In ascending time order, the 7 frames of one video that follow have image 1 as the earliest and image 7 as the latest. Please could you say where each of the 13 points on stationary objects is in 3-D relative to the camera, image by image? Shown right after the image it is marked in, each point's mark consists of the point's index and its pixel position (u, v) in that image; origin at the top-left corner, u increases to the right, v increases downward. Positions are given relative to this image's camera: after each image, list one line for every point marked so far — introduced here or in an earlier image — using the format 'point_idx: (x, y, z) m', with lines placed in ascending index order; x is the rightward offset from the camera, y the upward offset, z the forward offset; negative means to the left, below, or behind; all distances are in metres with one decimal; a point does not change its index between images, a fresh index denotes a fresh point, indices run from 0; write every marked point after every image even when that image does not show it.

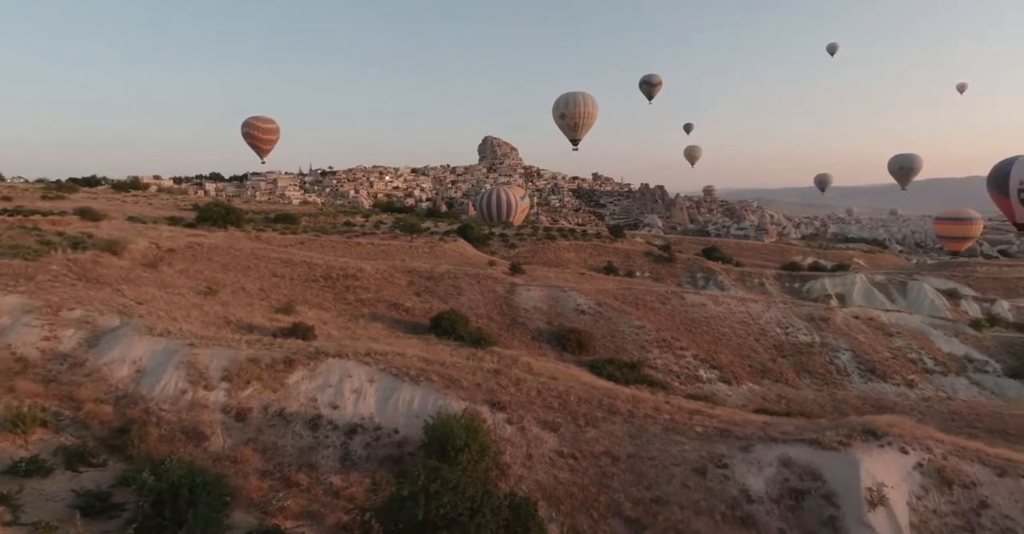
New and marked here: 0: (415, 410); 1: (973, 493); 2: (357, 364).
0: (-2.1, -3.2, +14.0) m
1: (+9.0, -4.4, +12.3) m
2: (-3.7, -2.3, +15.2) m
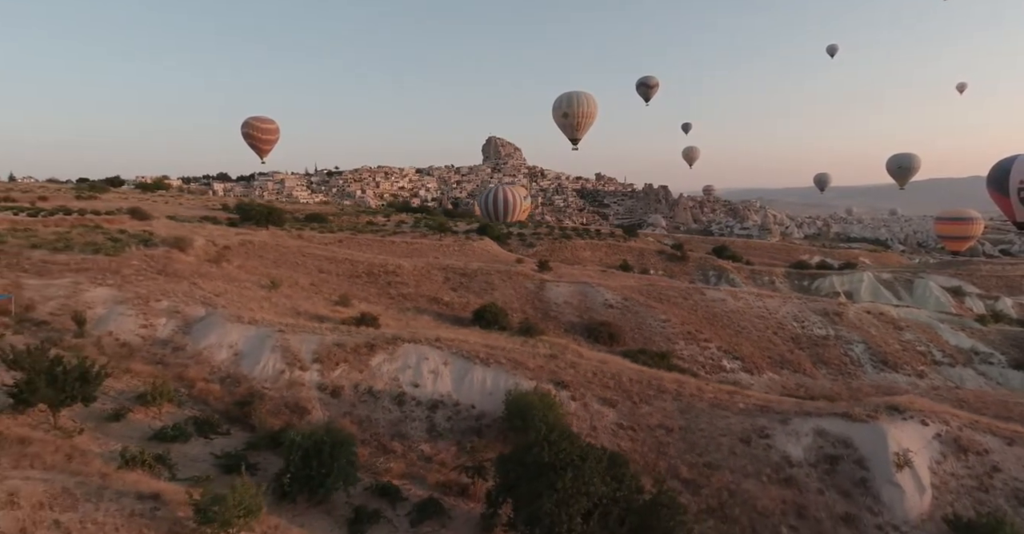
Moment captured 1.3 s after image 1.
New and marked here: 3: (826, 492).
0: (-0.5, -3.0, +15.7) m
1: (+10.5, -4.3, +14.0) m
2: (-2.2, -2.2, +16.9) m
3: (+6.6, -4.7, +13.3) m
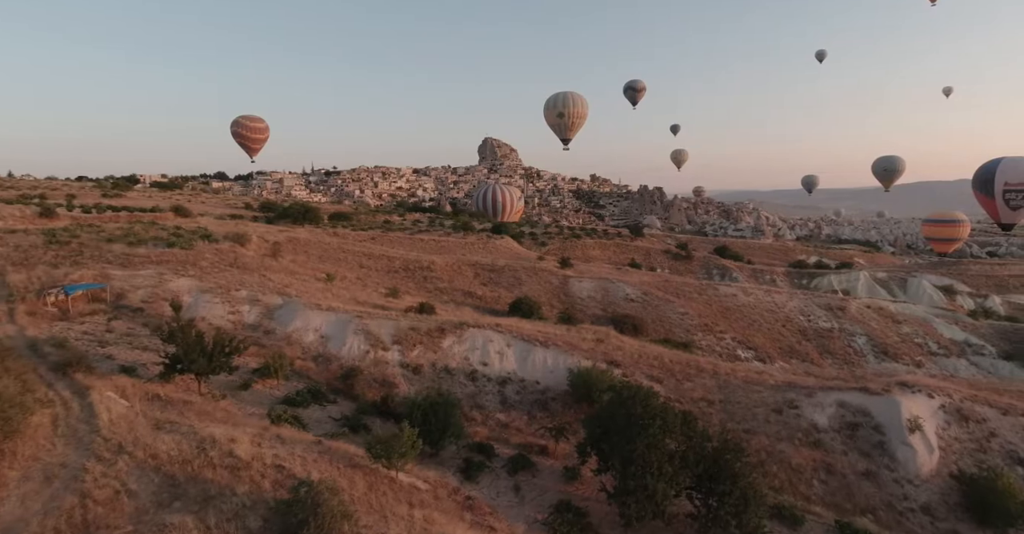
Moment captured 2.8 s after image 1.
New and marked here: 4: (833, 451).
0: (+1.1, -2.8, +17.8) m
1: (+12.2, -4.1, +16.3) m
2: (-0.5, -2.0, +19.0) m
3: (+8.2, -4.5, +15.5) m
4: (+7.8, -4.5, +15.5) m
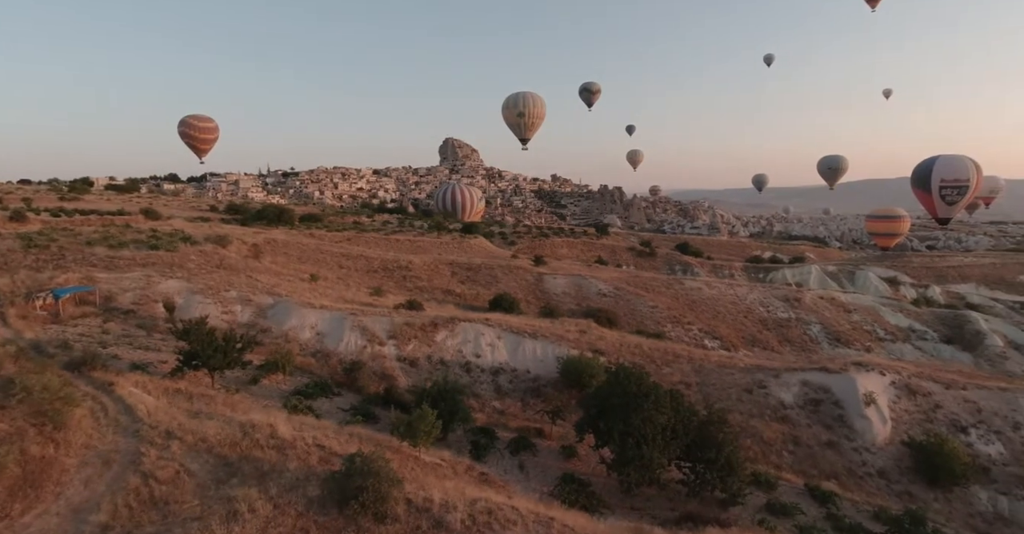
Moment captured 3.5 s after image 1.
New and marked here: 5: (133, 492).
0: (+0.8, -2.7, +18.8) m
1: (+12.0, -3.8, +18.1) m
2: (-0.9, -1.9, +19.9) m
3: (+8.1, -4.3, +17.0) m
4: (+7.7, -4.3, +17.0) m
5: (-4.8, -2.8, +7.9) m
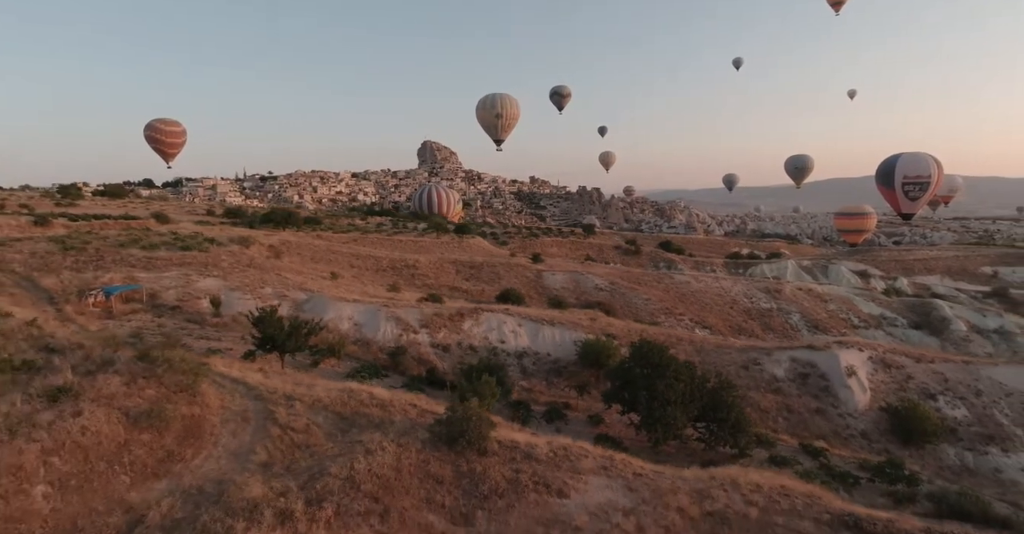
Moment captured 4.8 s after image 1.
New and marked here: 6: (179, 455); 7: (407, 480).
0: (+1.5, -2.5, +20.9) m
1: (+12.7, -3.4, +20.5) m
2: (-0.2, -1.7, +21.9) m
3: (+8.9, -4.0, +19.3) m
4: (+8.5, -4.0, +19.3) m
5: (-3.6, -2.6, +9.7) m
6: (-4.7, -2.7, +8.9) m
7: (-1.5, -3.0, +8.9) m
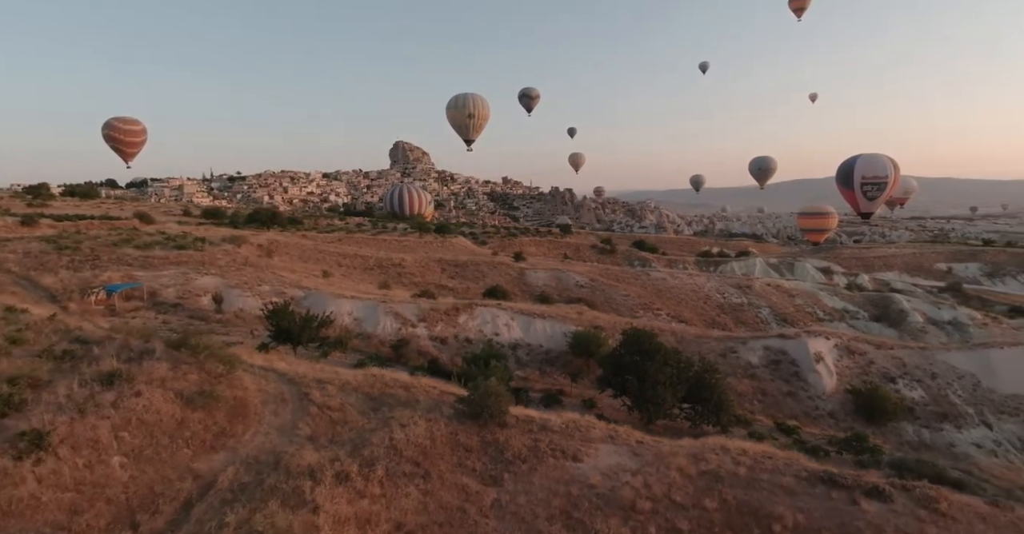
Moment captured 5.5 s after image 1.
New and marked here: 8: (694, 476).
0: (+1.3, -2.3, +22.1) m
1: (+12.5, -3.2, +22.3) m
2: (-0.5, -1.5, +23.0) m
3: (+8.8, -3.8, +20.9) m
4: (+8.4, -3.8, +20.8) m
5: (-3.3, -2.5, +10.7) m
6: (-4.4, -2.6, +9.8) m
7: (-1.1, -2.9, +9.9) m
8: (+3.0, -3.5, +10.4) m
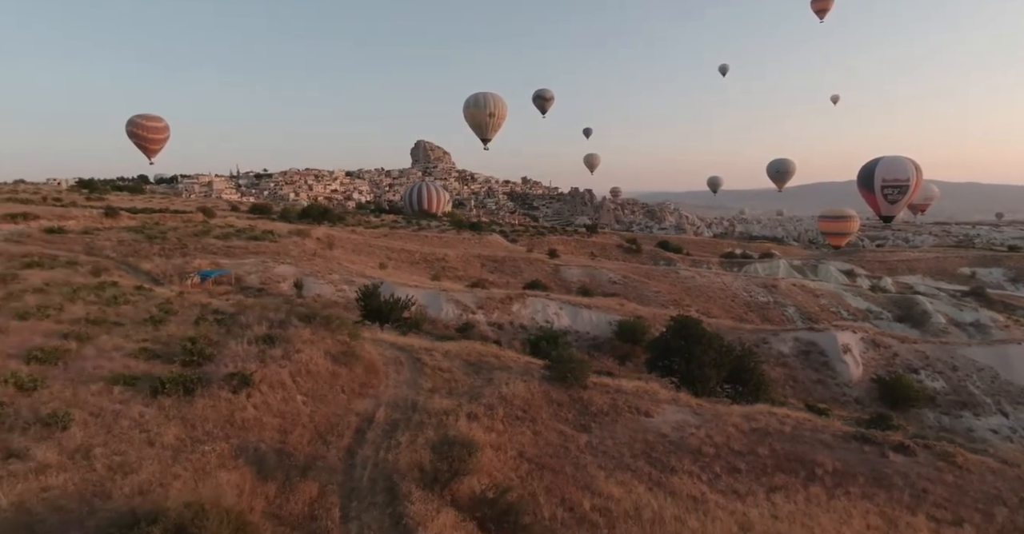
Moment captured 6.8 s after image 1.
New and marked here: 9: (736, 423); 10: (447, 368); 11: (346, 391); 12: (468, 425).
0: (+3.3, -2.1, +24.2) m
1: (+14.4, -3.2, +24.1) m
2: (+1.5, -1.3, +25.2) m
3: (+10.7, -3.7, +22.8) m
4: (+10.3, -3.7, +22.8) m
5: (-1.6, -2.2, +12.9) m
6: (-2.7, -2.2, +12.1) m
7: (+0.5, -2.6, +12.1) m
8: (+4.6, -3.3, +12.4) m
9: (+4.5, -3.1, +12.7) m
10: (-1.4, -2.1, +13.3) m
11: (-3.0, -2.3, +11.5) m
12: (-0.7, -2.7, +10.5) m
